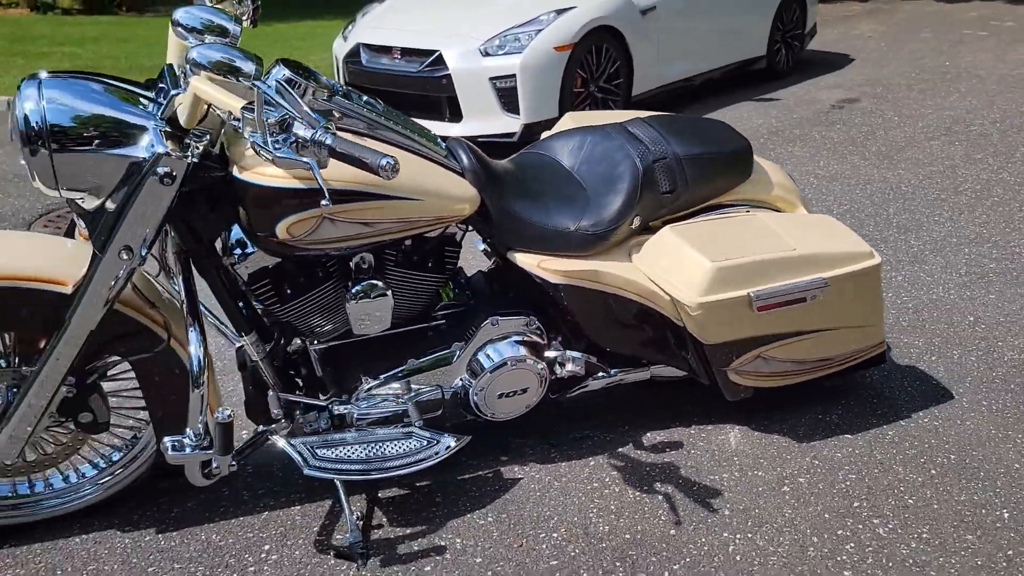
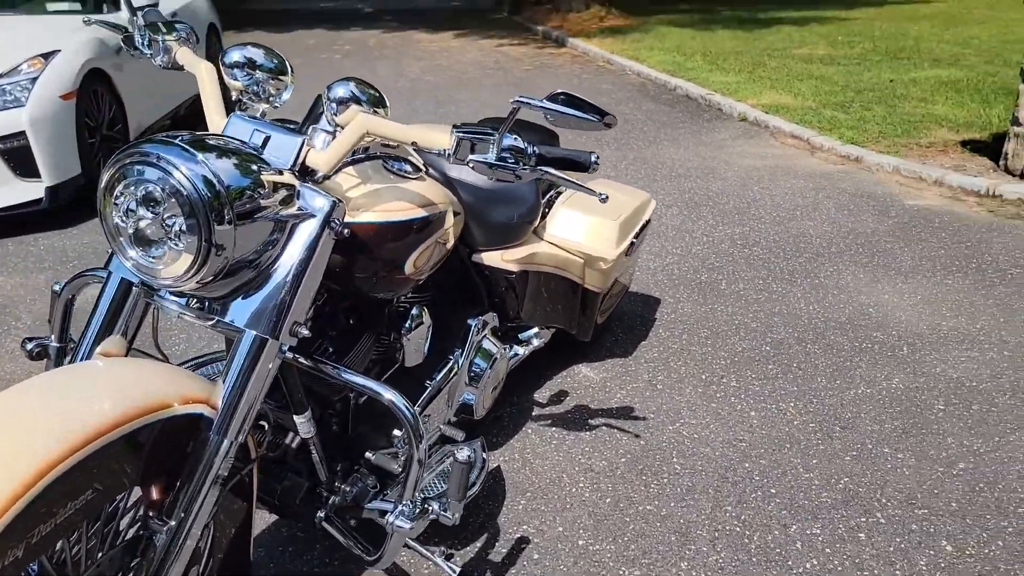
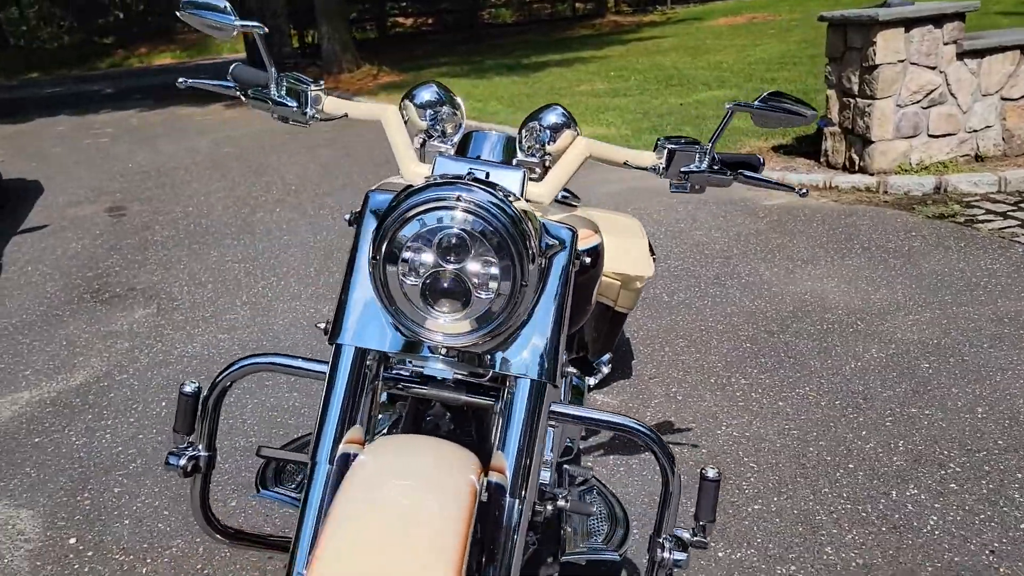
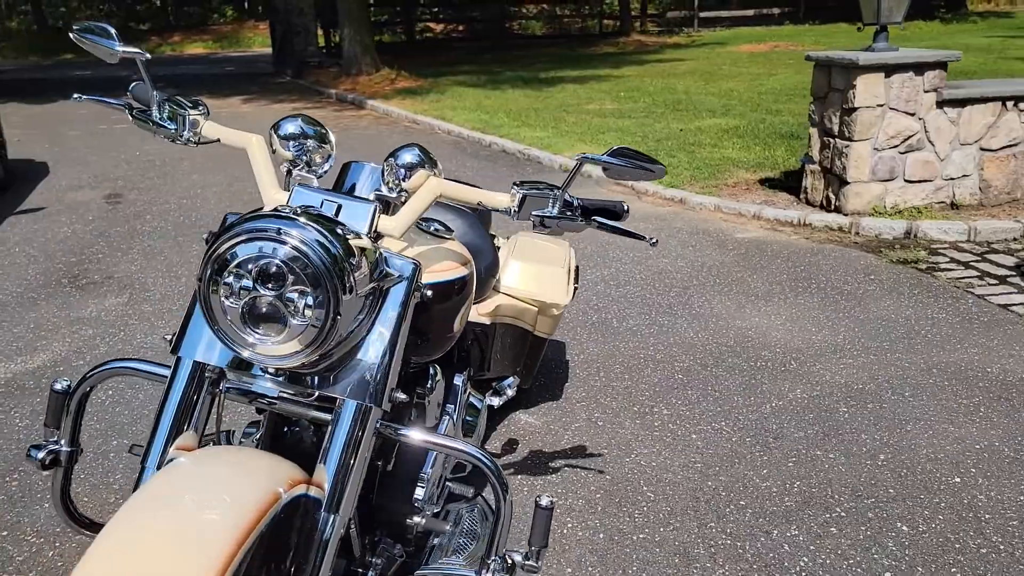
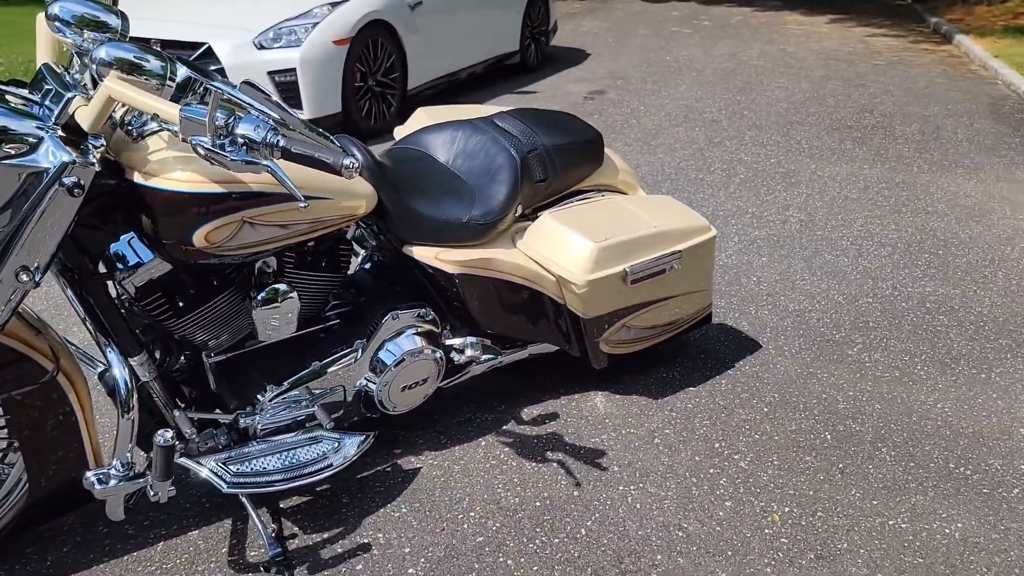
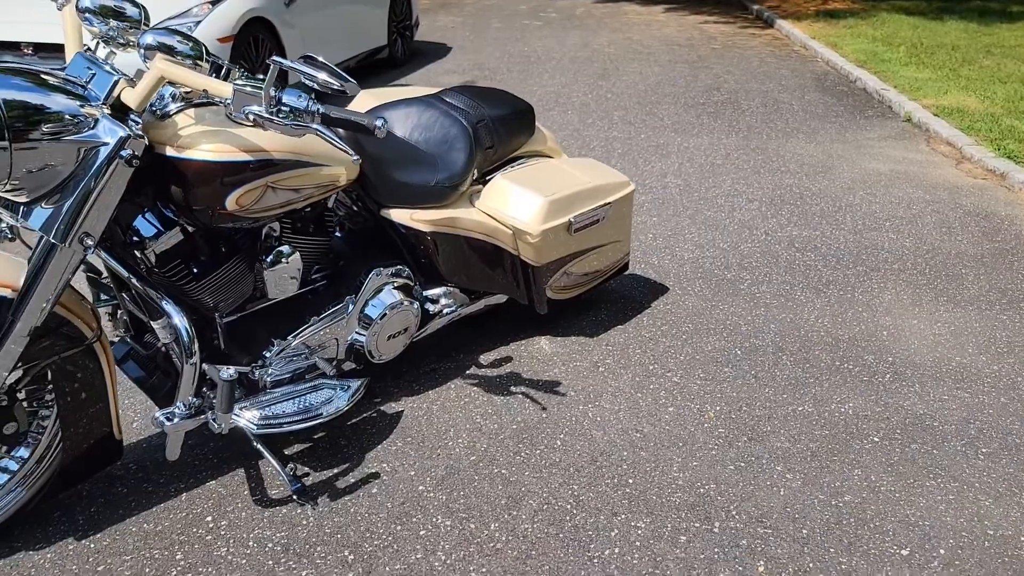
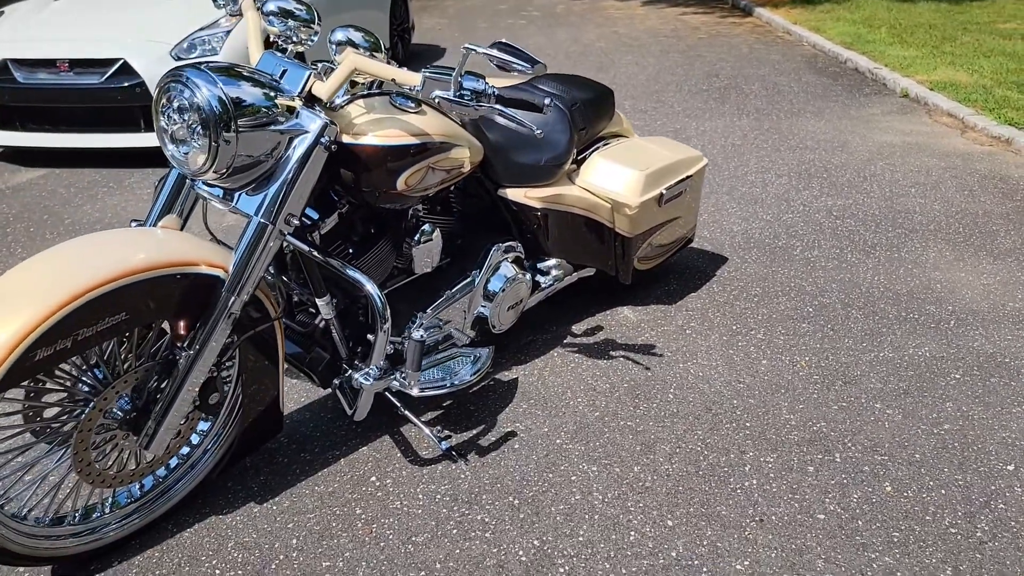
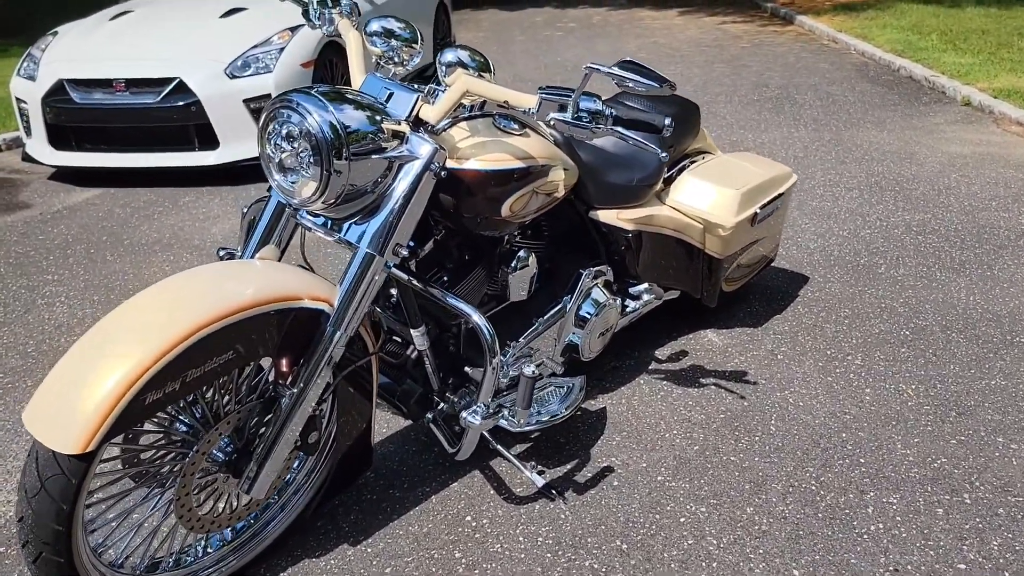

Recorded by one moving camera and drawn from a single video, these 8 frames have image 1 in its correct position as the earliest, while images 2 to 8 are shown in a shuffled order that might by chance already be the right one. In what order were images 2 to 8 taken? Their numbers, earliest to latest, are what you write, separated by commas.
5, 6, 7, 8, 2, 4, 3
